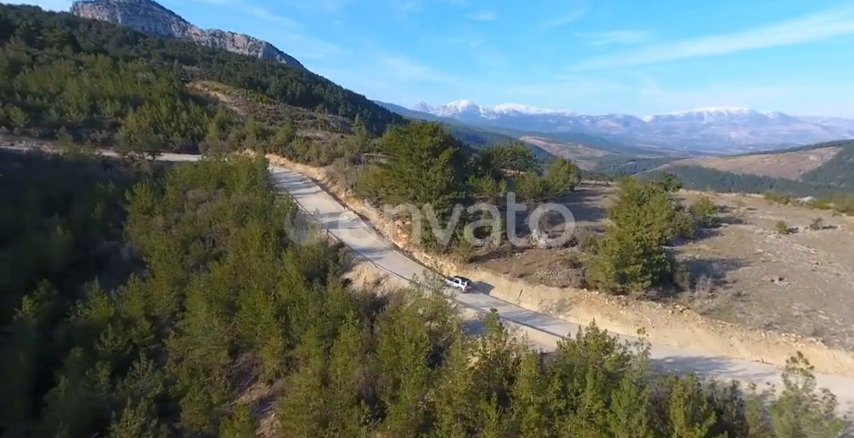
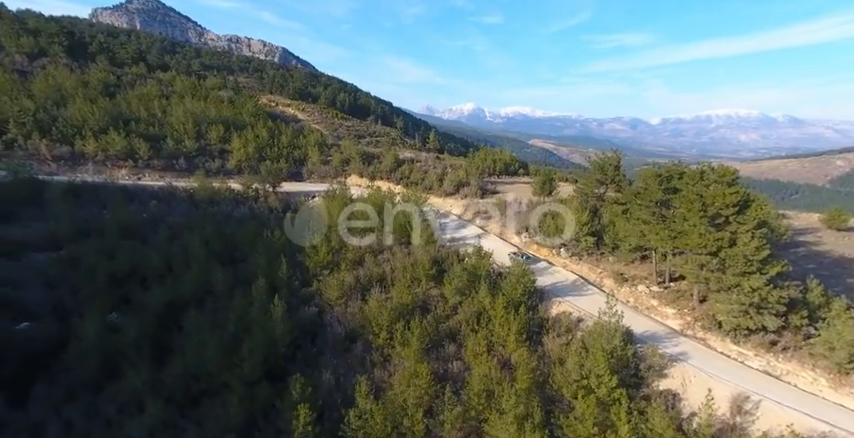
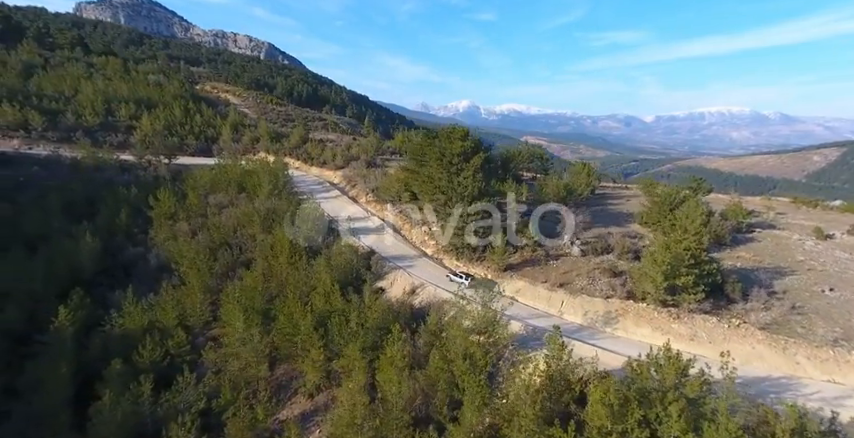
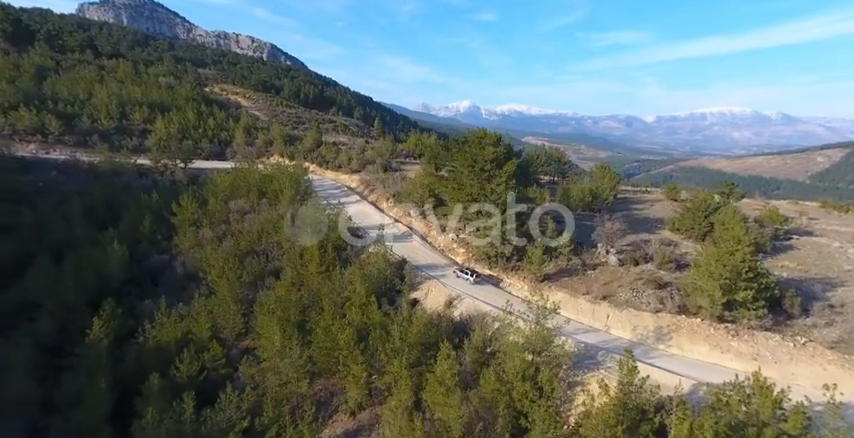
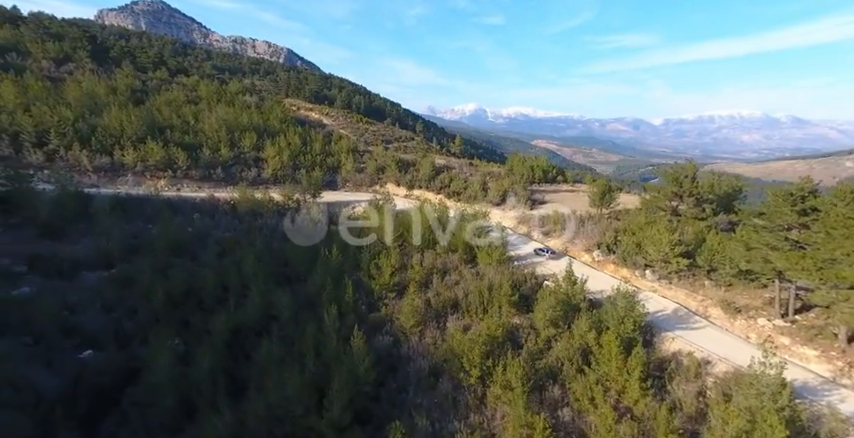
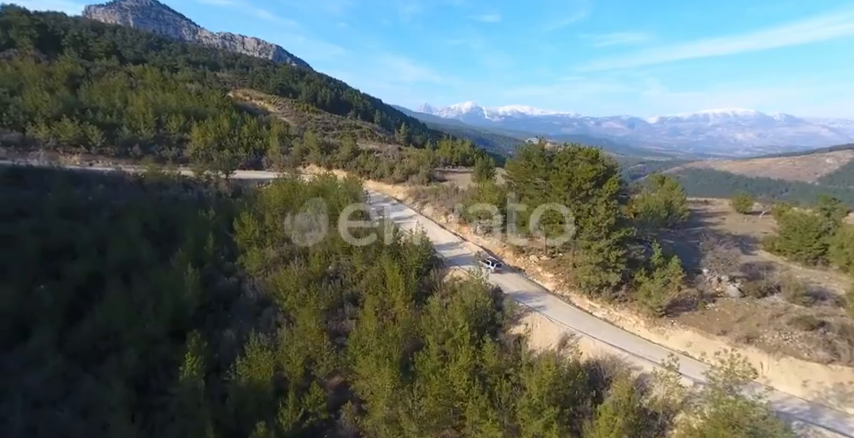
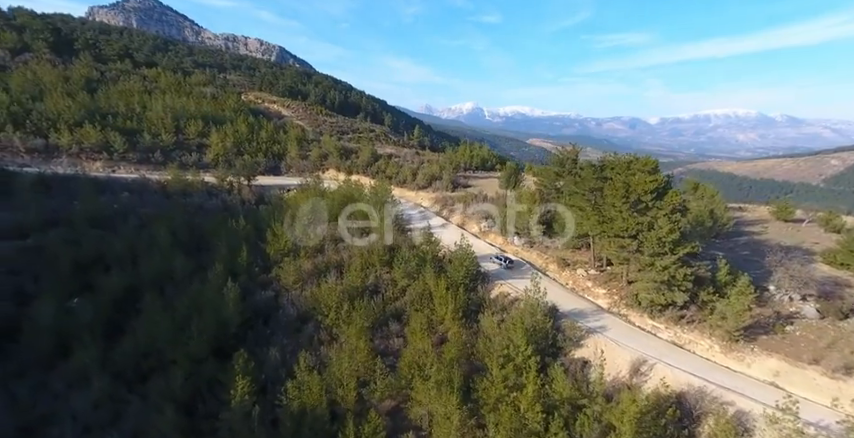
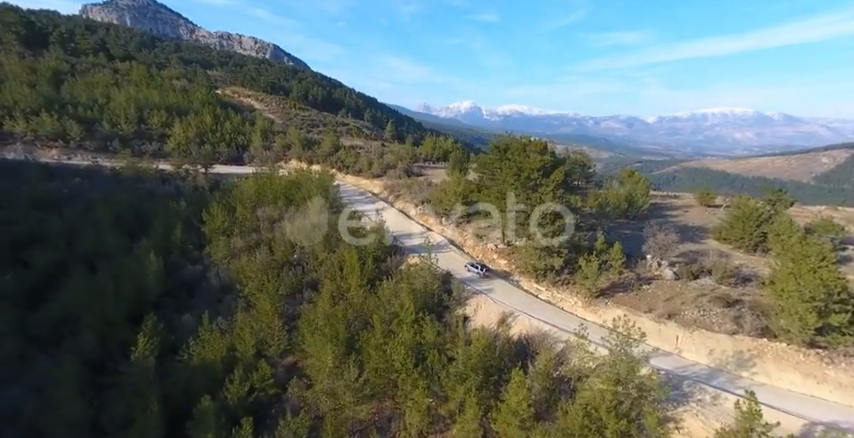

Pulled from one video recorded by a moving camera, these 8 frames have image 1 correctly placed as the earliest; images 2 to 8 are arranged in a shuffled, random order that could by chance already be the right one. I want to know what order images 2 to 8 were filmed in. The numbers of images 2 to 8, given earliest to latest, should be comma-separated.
3, 4, 8, 6, 7, 2, 5
